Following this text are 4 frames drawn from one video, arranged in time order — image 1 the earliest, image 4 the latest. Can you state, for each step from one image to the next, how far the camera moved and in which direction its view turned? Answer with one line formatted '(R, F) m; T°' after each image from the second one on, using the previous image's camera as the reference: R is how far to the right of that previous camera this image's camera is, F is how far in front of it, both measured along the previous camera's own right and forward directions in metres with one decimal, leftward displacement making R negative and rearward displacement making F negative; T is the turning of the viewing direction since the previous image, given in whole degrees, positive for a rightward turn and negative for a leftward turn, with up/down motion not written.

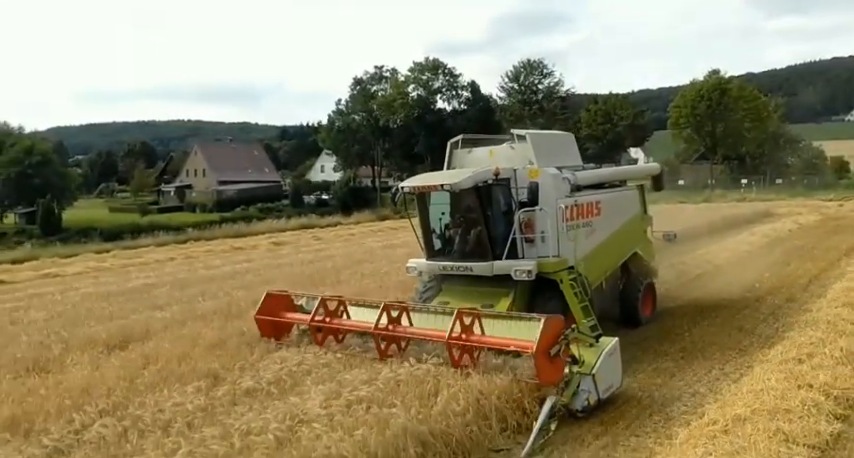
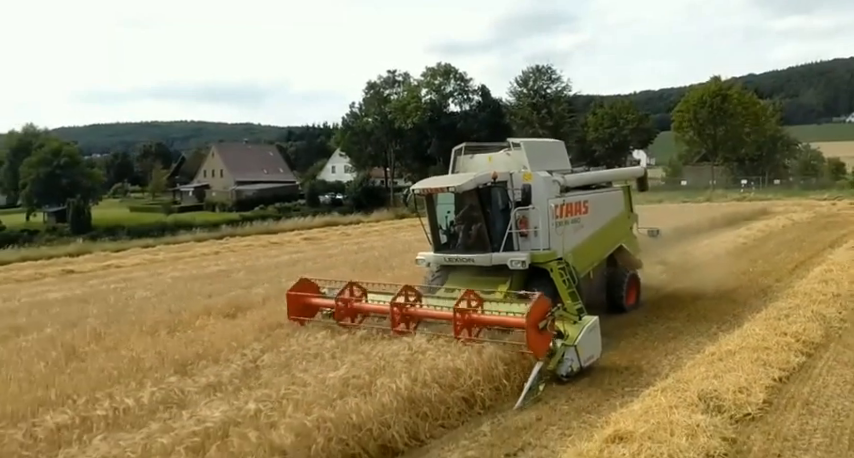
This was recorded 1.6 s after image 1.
(-0.8, -1.8) m; 0°
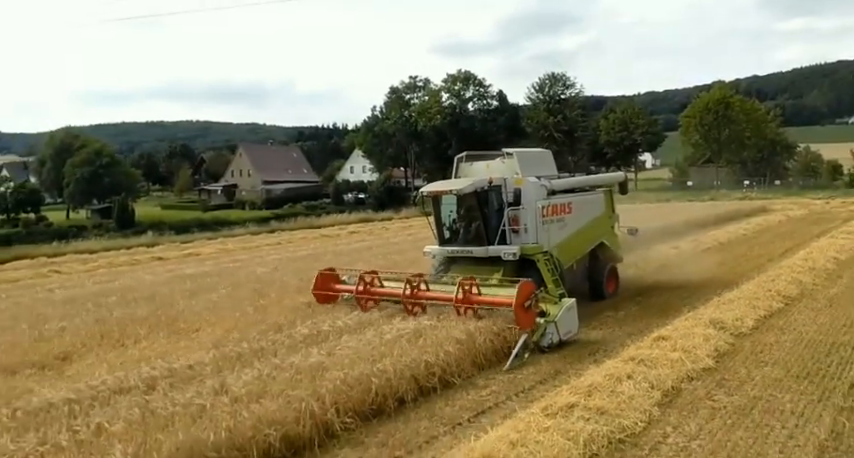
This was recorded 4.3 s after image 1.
(-1.3, -2.8) m; 0°
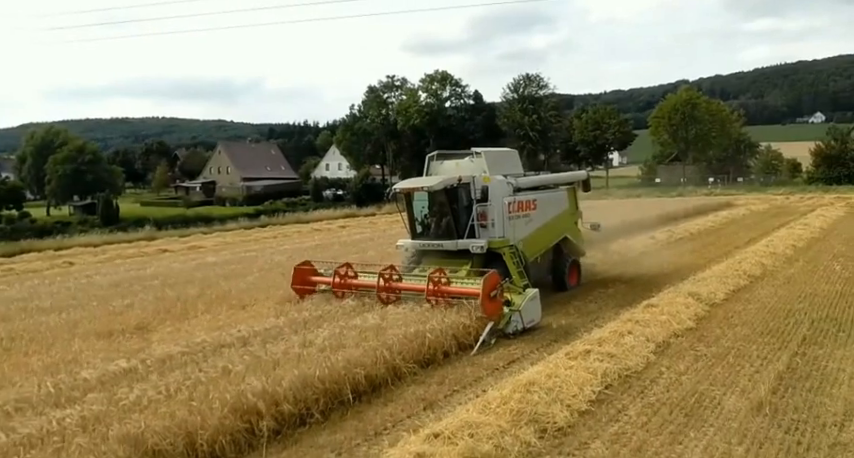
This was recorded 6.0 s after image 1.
(-0.8, -1.4) m; +3°
